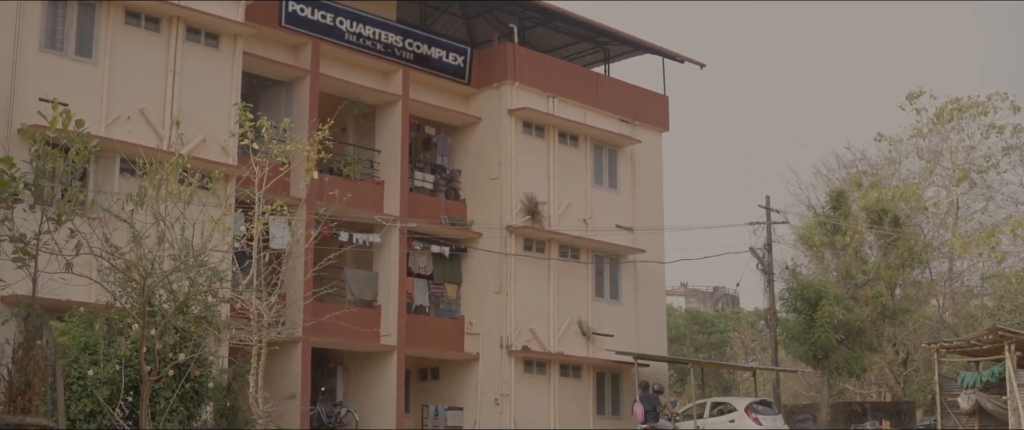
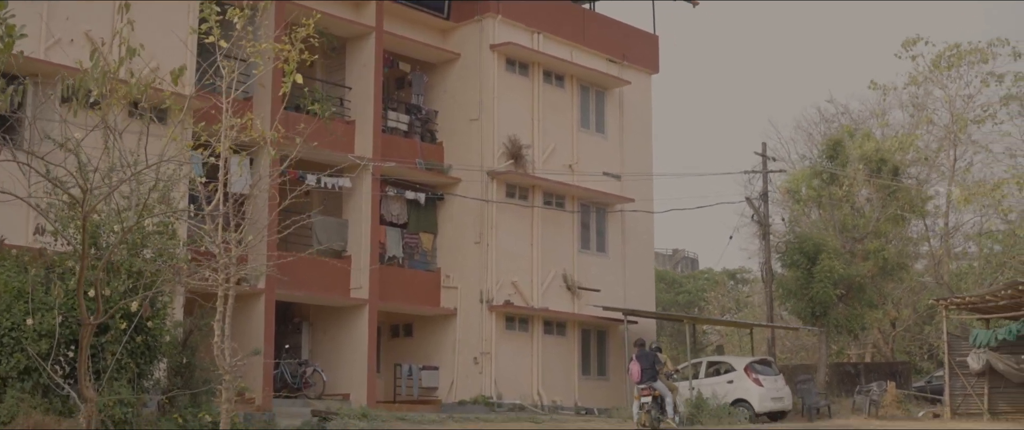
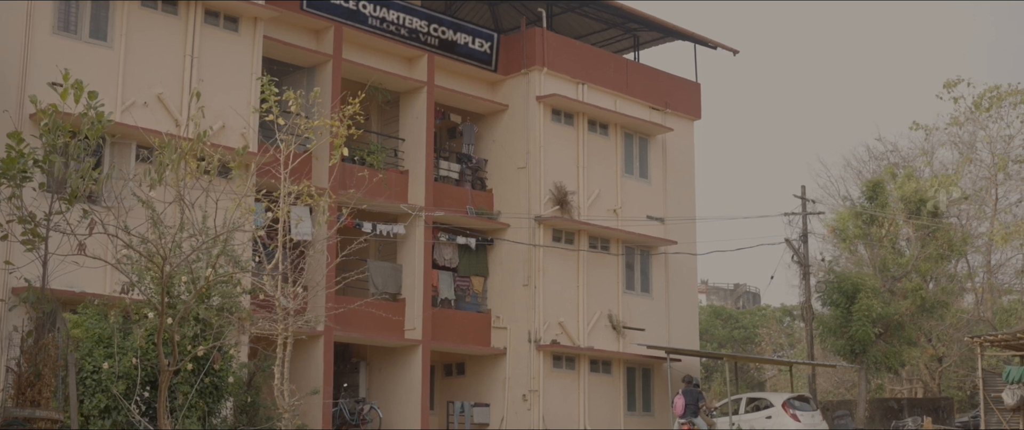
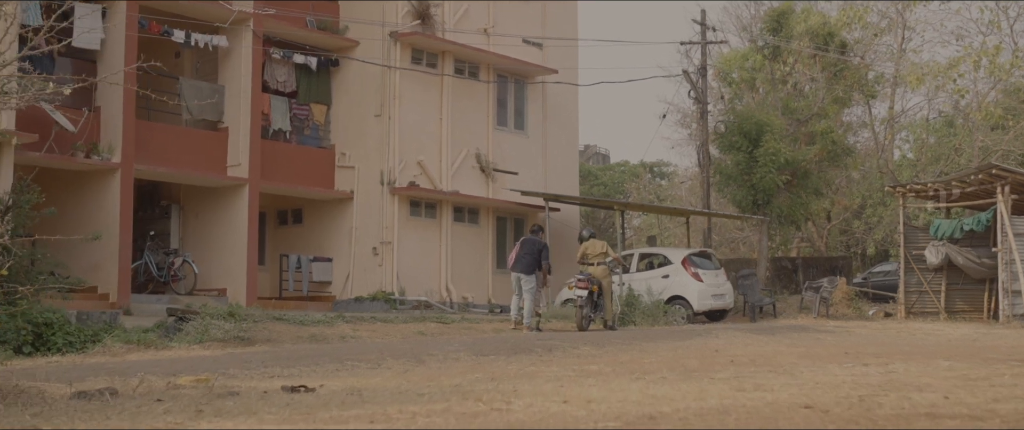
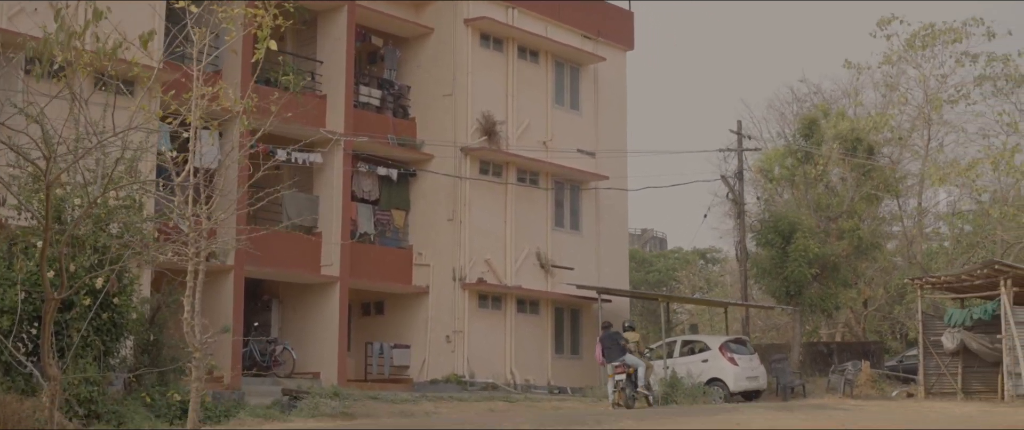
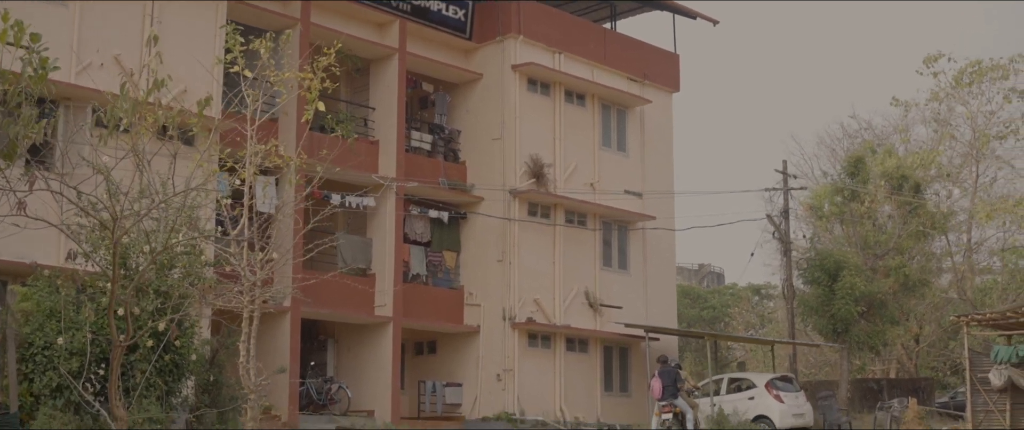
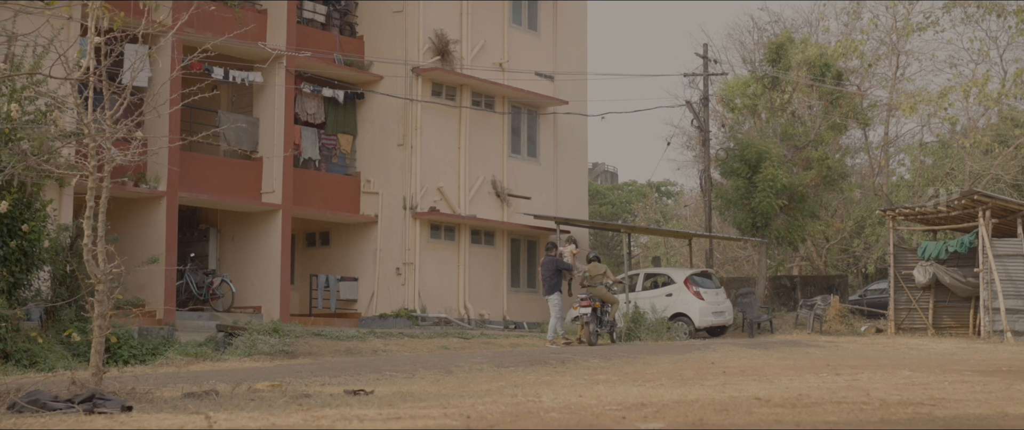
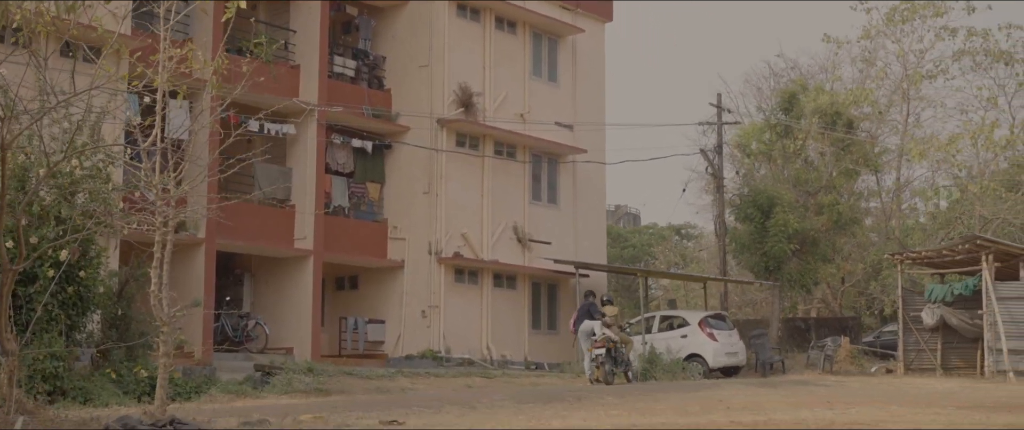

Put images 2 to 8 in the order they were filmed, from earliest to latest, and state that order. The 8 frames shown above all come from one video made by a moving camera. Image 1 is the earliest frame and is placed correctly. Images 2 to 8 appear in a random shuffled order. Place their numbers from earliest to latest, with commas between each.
3, 6, 2, 5, 8, 7, 4
